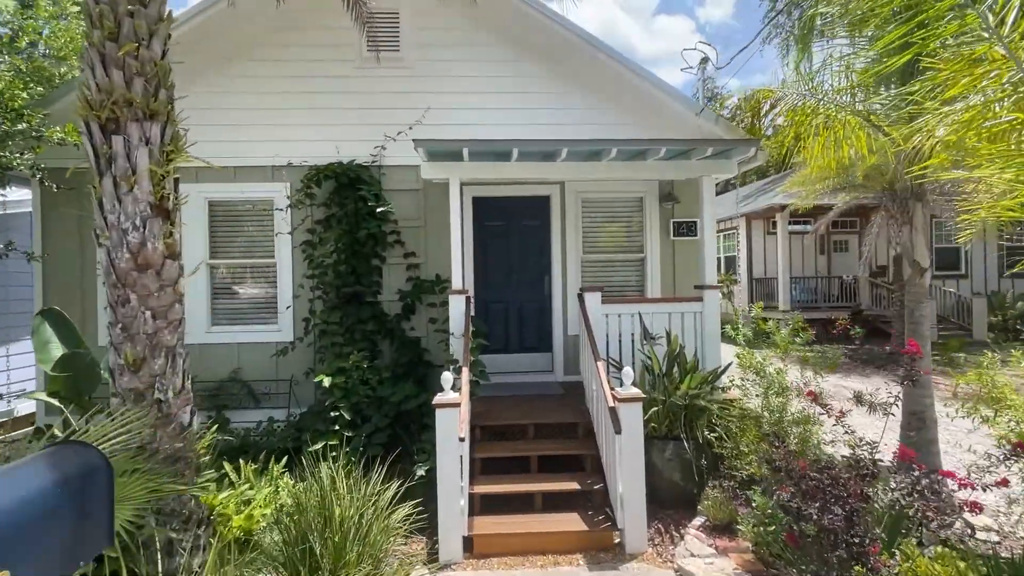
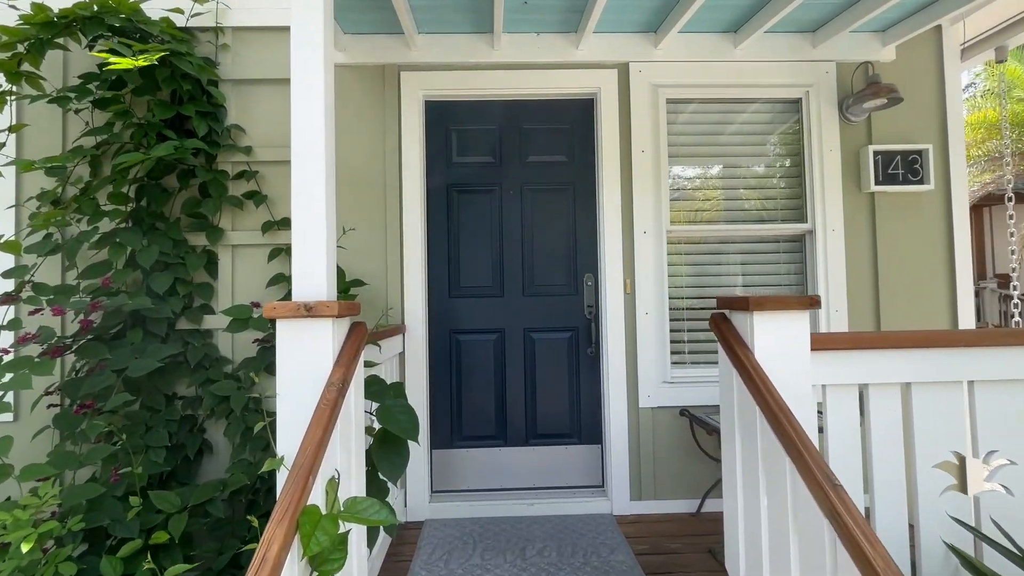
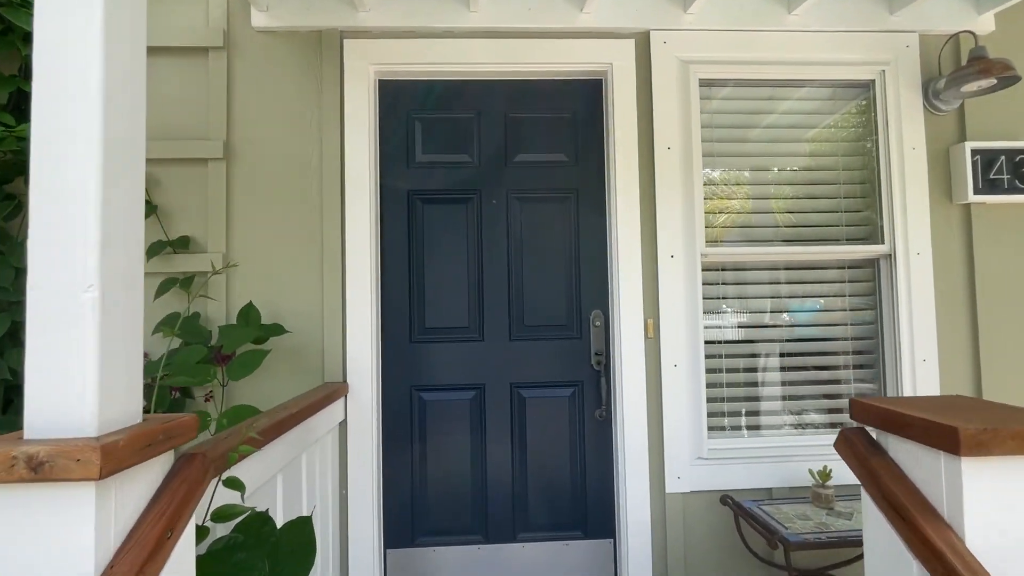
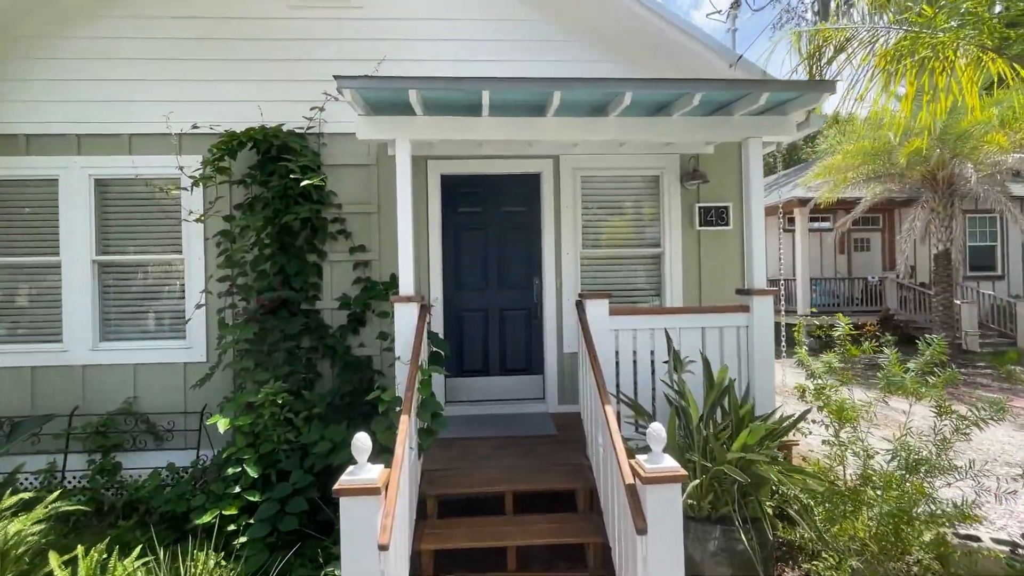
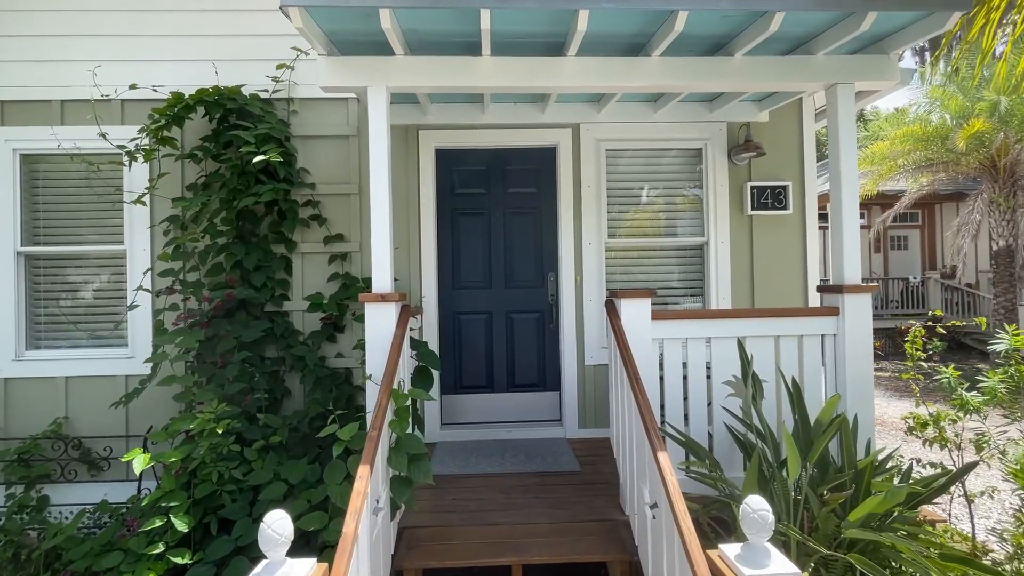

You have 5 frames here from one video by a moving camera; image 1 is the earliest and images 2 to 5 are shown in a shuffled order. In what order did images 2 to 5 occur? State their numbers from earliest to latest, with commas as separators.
4, 5, 2, 3
